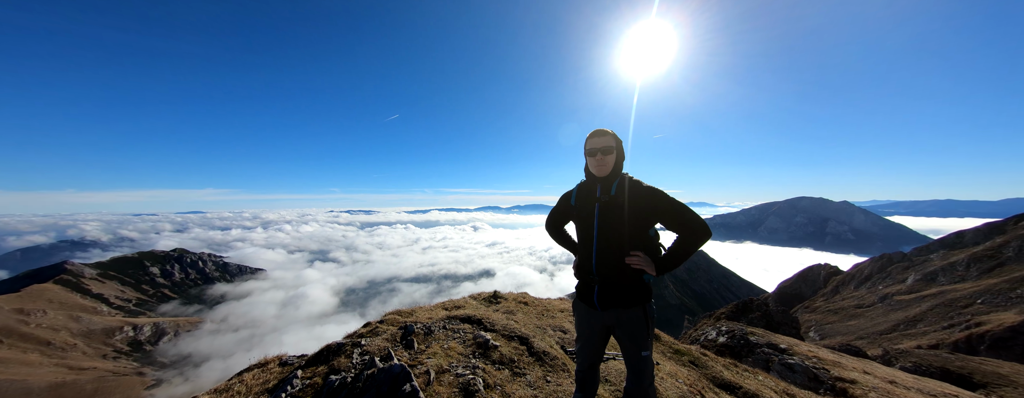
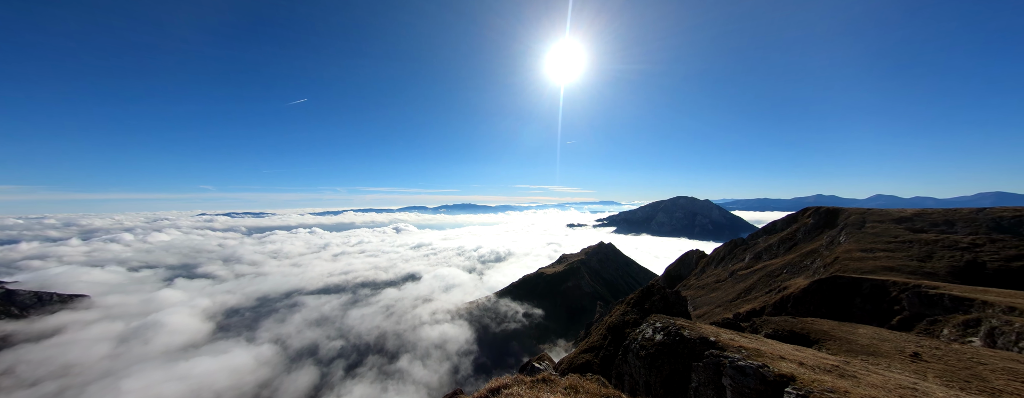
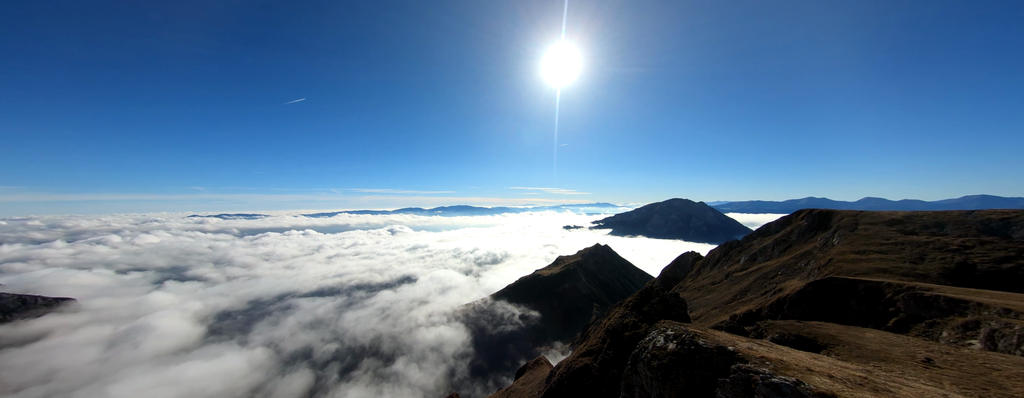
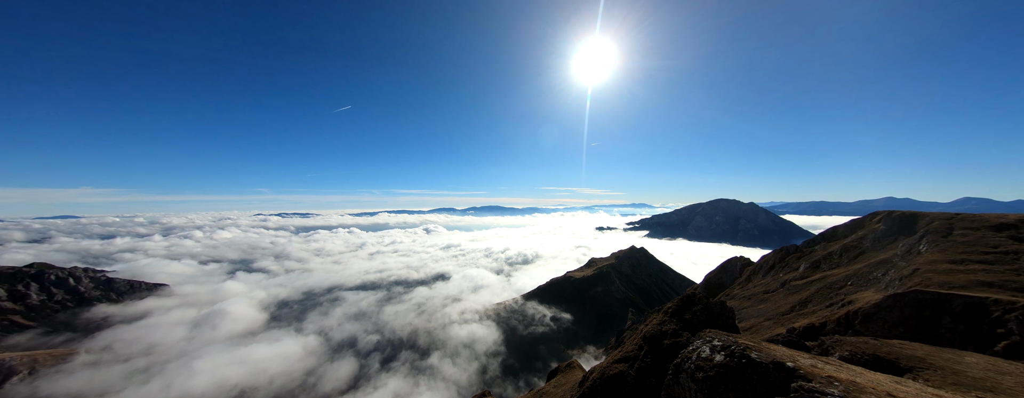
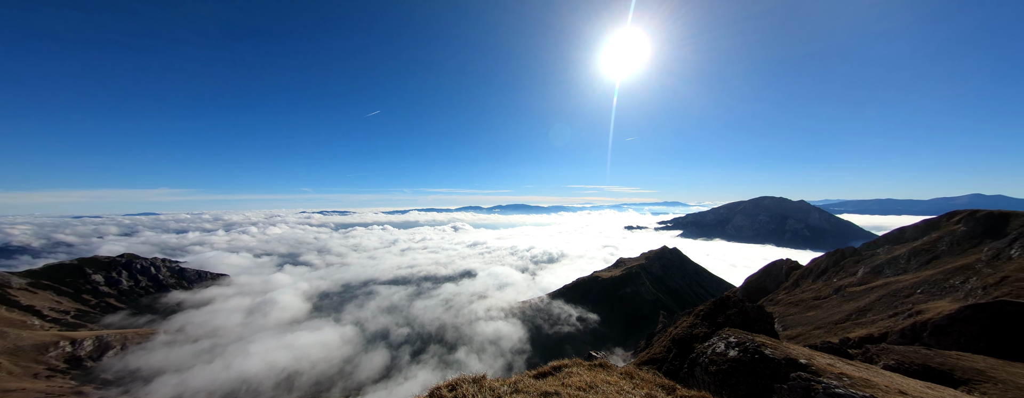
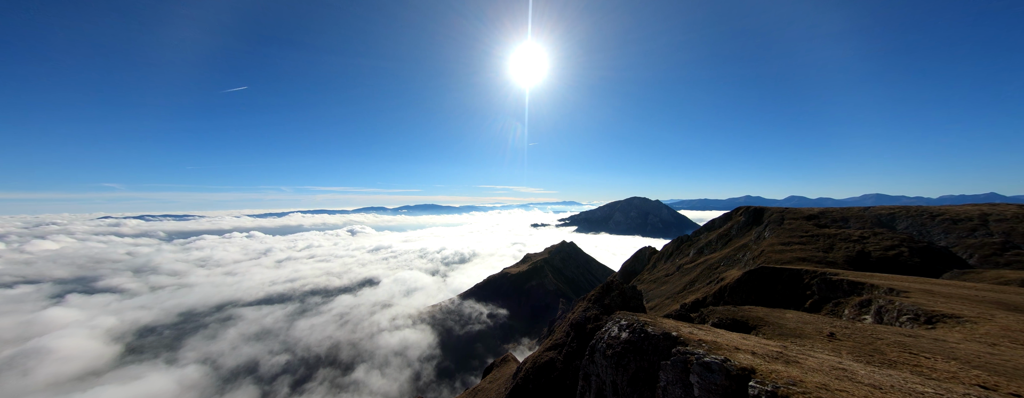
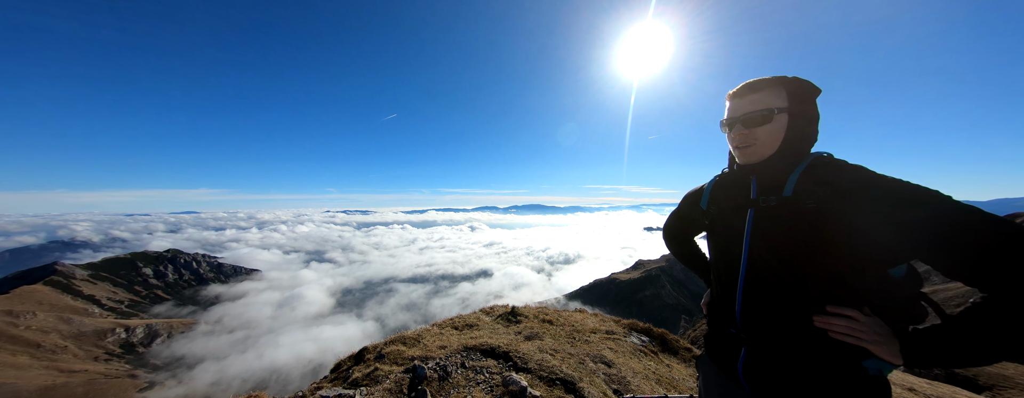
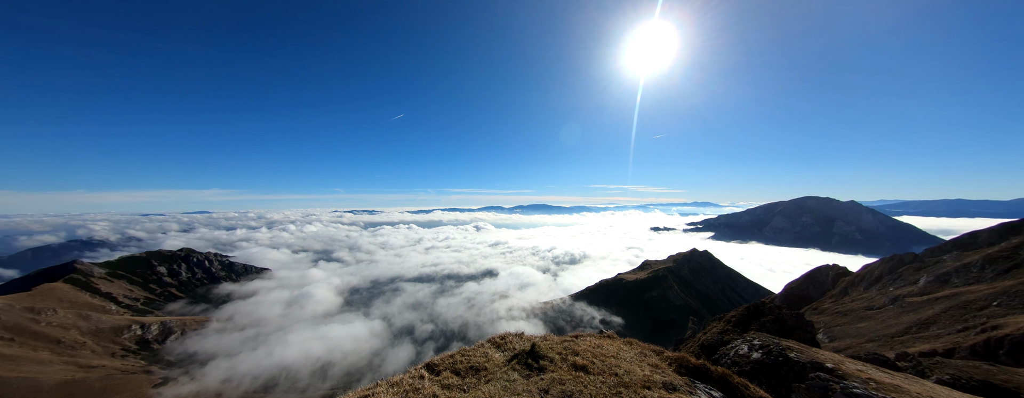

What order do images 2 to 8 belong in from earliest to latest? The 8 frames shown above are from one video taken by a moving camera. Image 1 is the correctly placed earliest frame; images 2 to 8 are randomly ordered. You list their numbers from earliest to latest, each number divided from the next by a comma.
7, 8, 5, 2, 6, 3, 4
